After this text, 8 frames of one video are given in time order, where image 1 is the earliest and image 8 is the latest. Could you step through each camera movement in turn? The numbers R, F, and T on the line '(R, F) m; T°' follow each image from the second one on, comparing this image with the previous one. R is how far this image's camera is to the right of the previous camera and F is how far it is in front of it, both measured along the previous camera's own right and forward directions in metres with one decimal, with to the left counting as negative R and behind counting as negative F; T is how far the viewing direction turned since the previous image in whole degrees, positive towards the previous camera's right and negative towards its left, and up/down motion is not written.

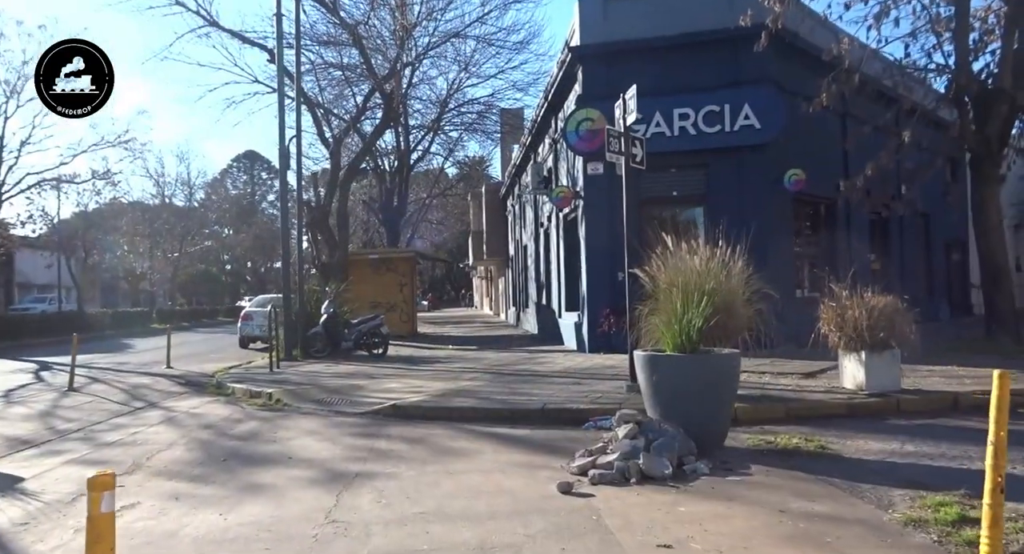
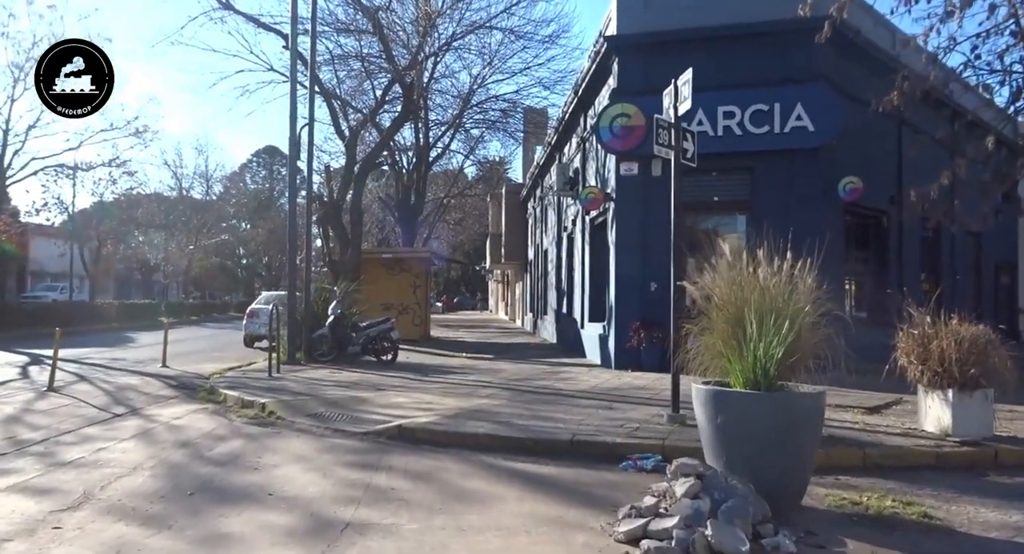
(-0.2, +1.5) m; -1°
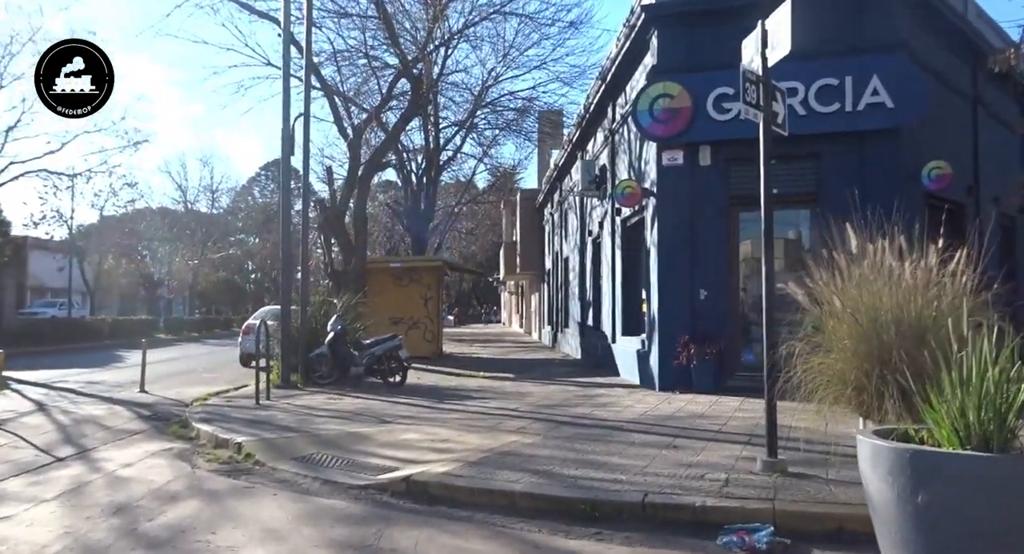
(-0.3, +2.4) m; -1°
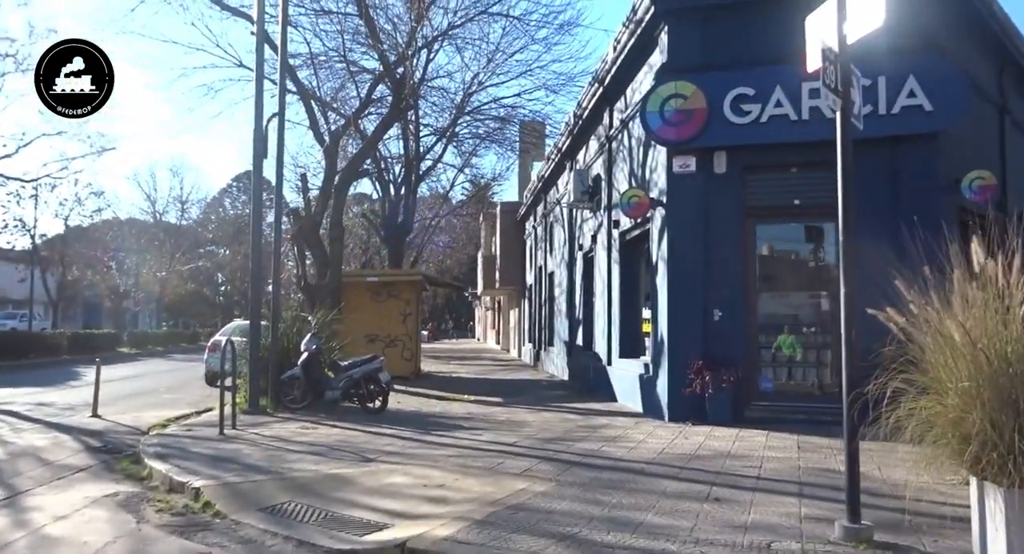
(-0.4, +1.4) m; +2°
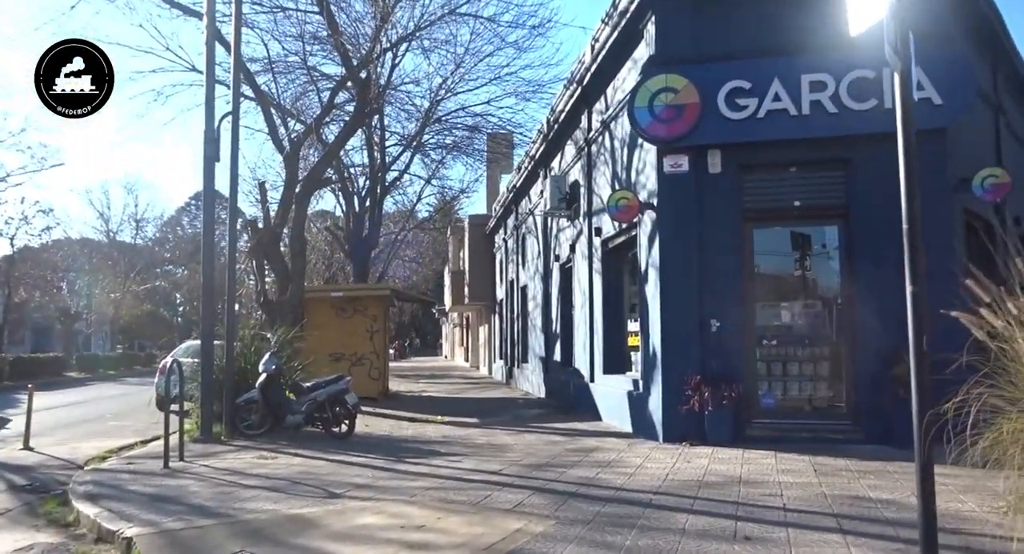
(-0.2, +1.2) m; +2°
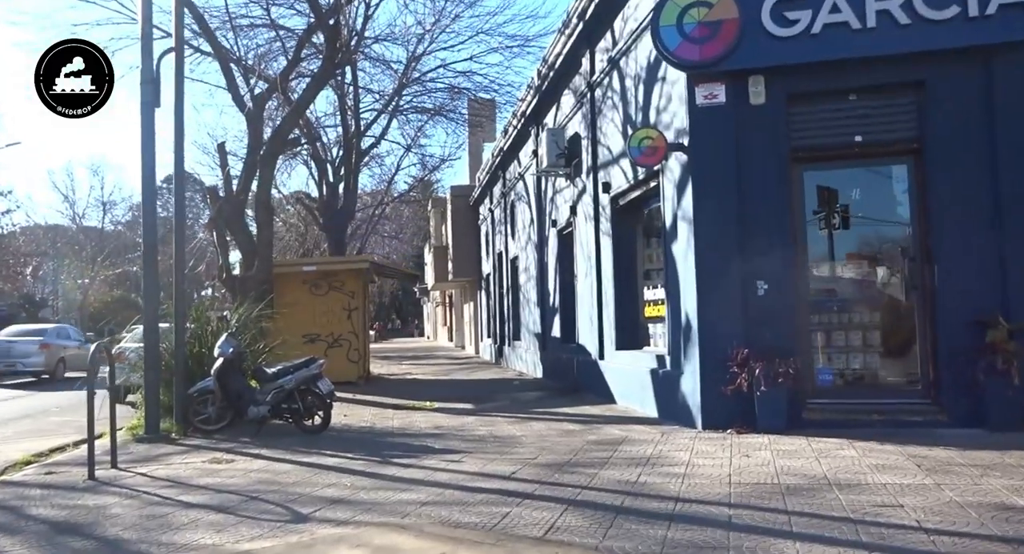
(-0.3, +2.2) m; +1°
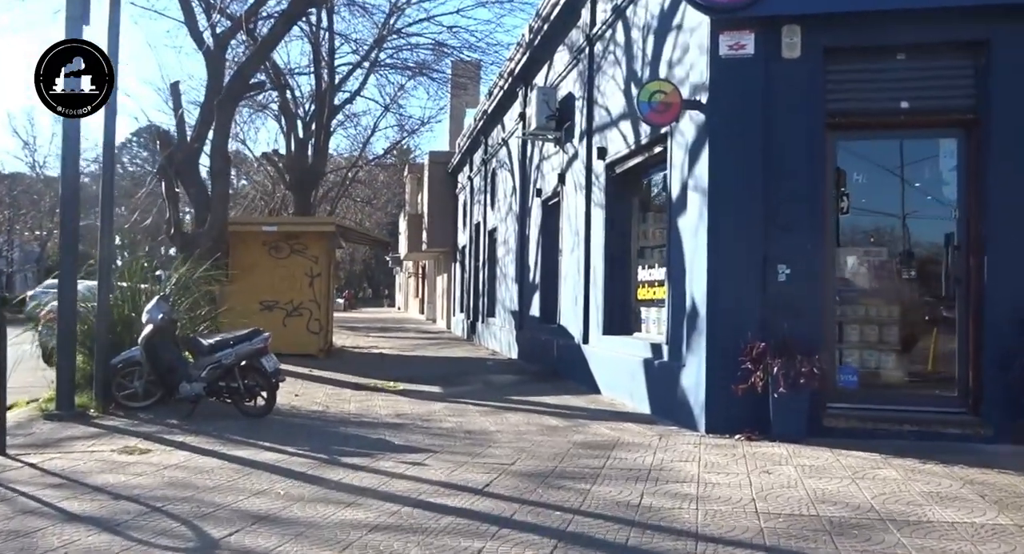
(-0.1, +1.6) m; +2°
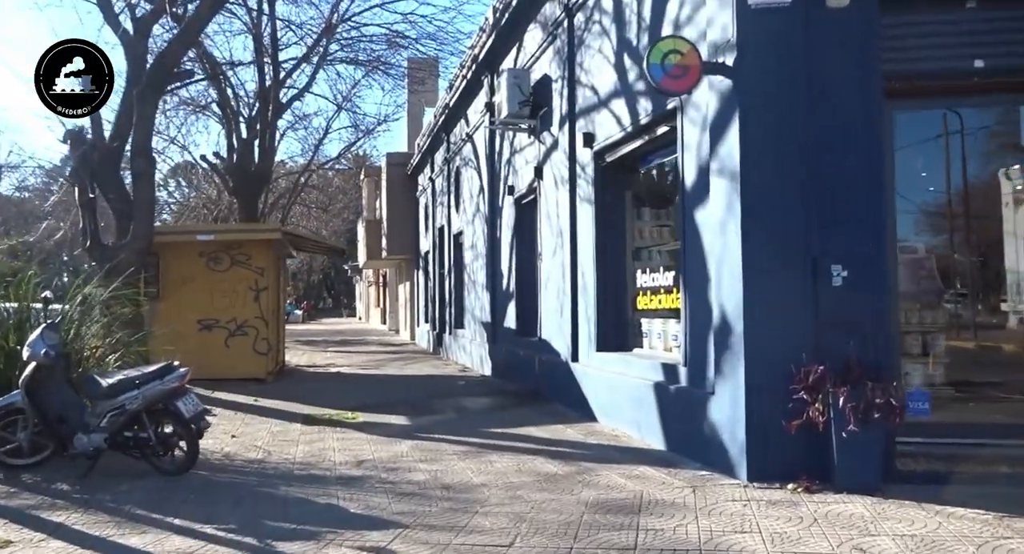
(-0.2, +2.0) m; +3°
